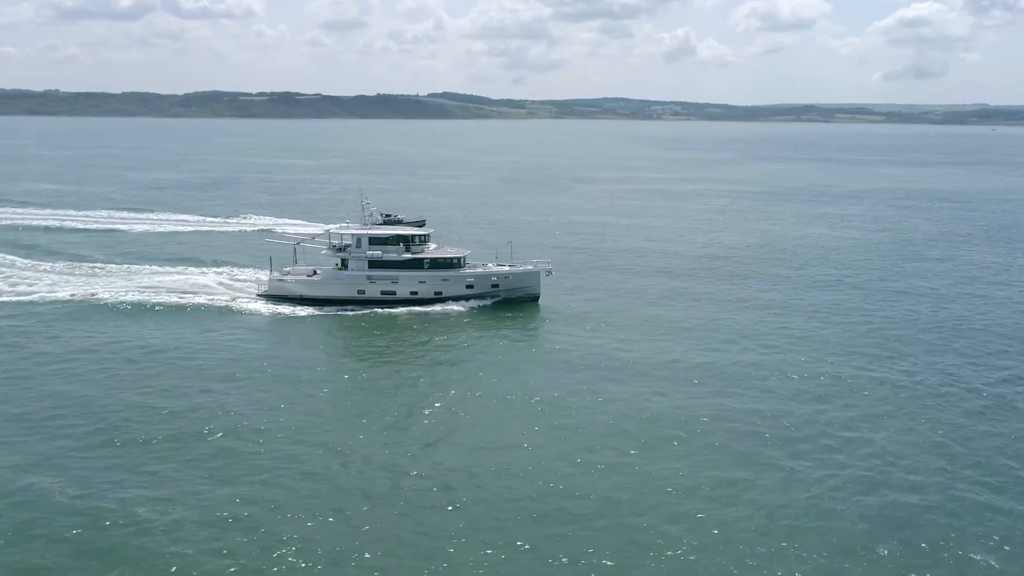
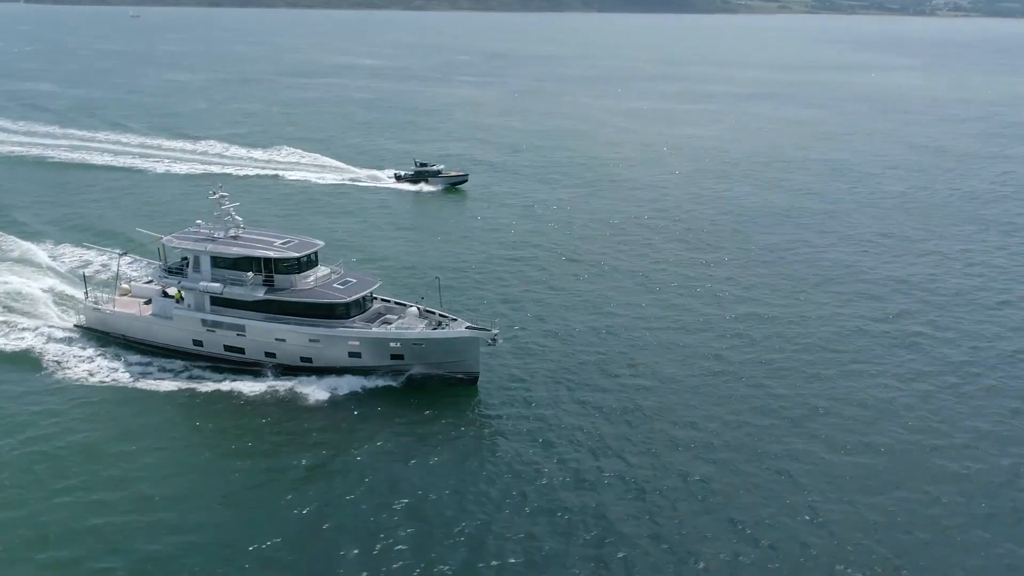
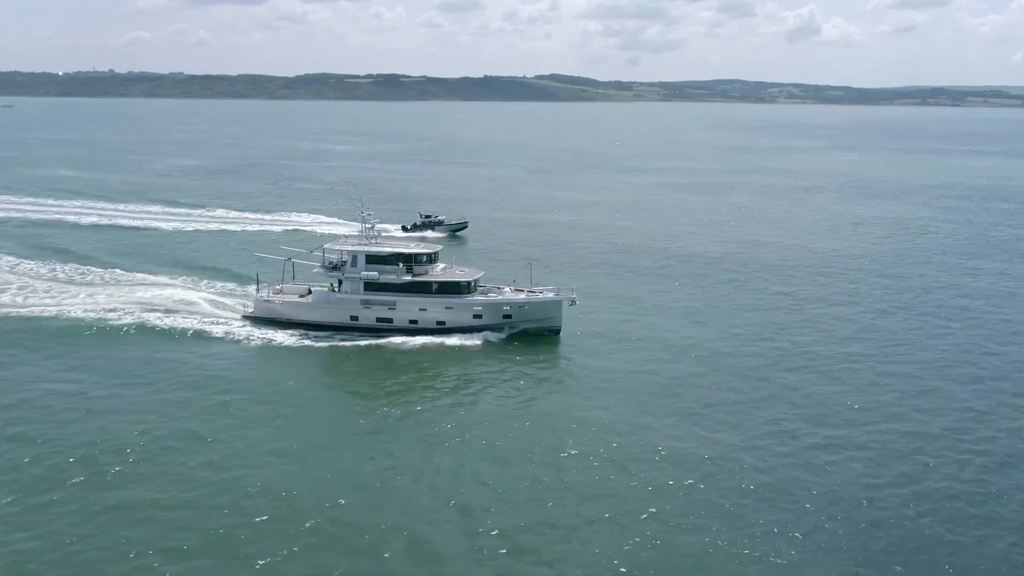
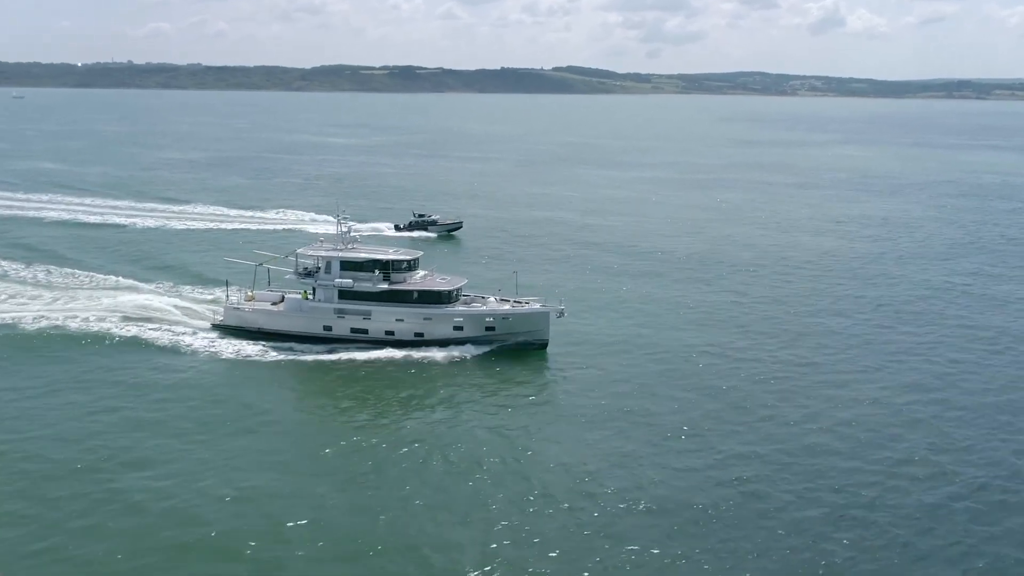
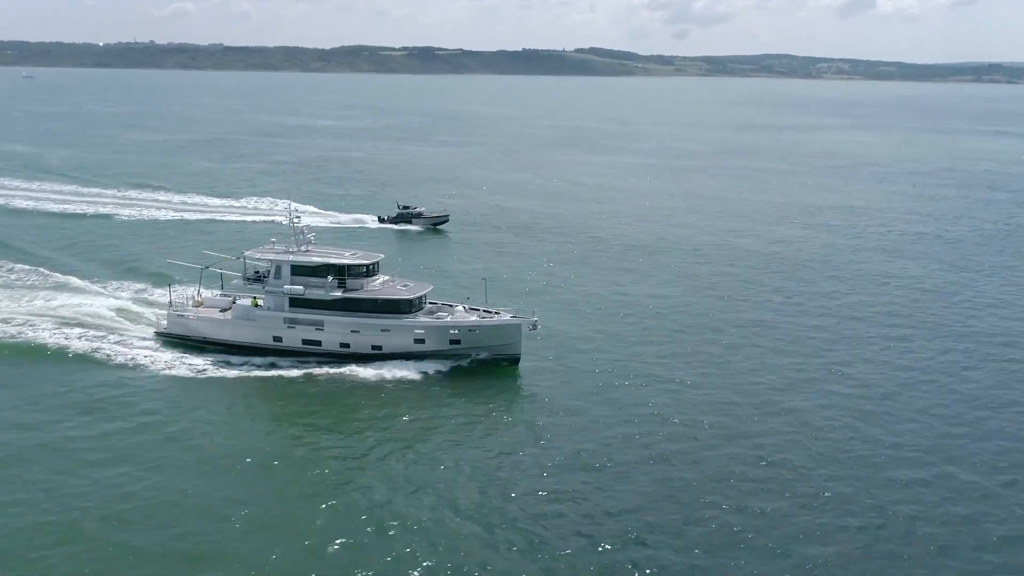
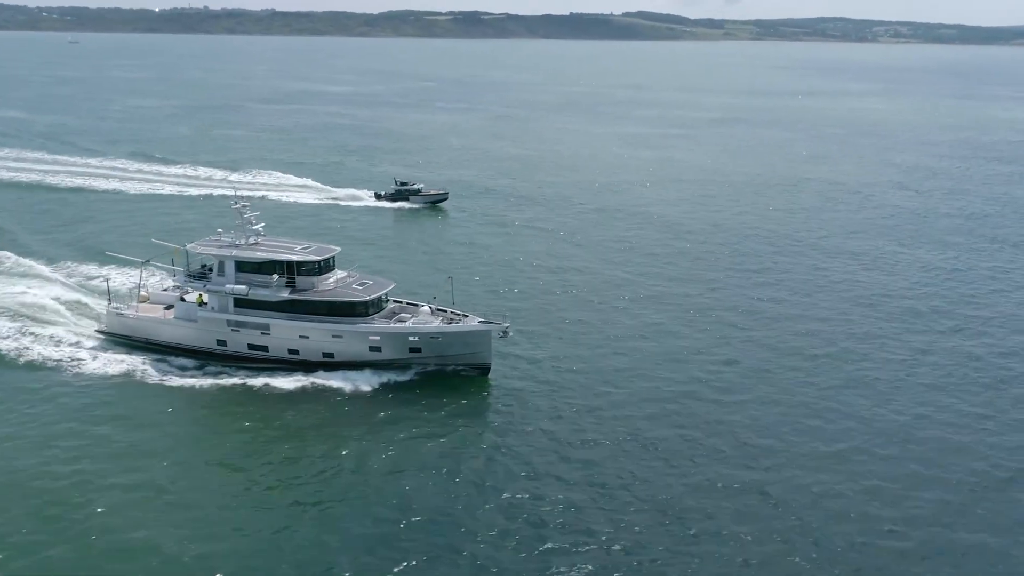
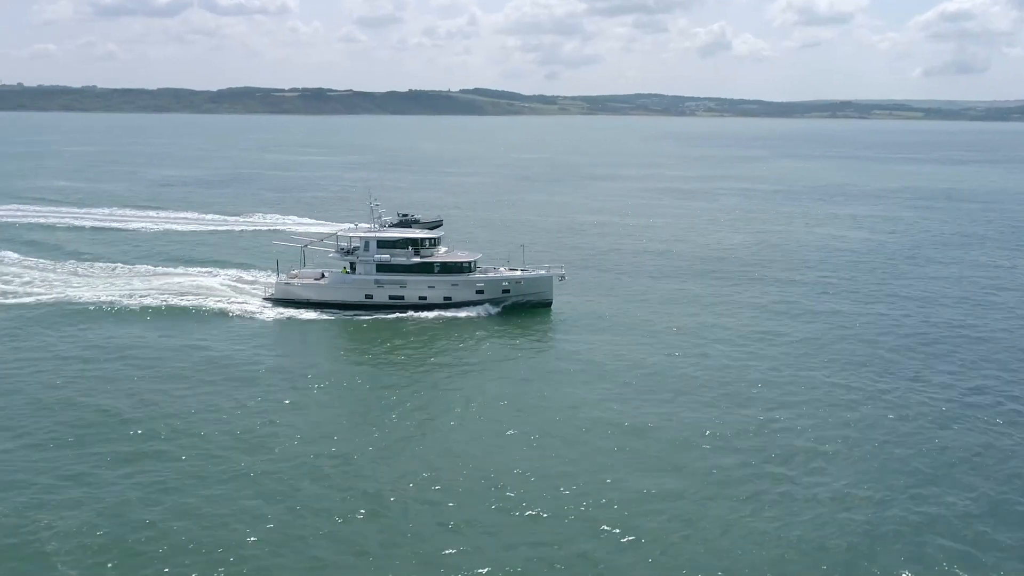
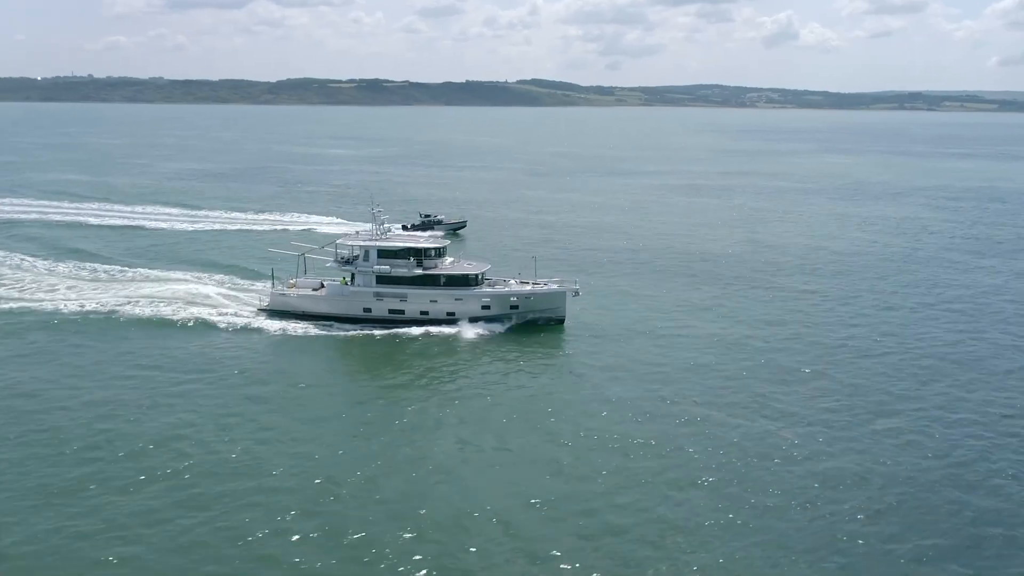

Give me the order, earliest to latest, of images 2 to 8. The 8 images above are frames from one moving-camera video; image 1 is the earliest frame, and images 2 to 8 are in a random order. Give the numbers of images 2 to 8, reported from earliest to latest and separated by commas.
7, 8, 3, 4, 5, 6, 2
